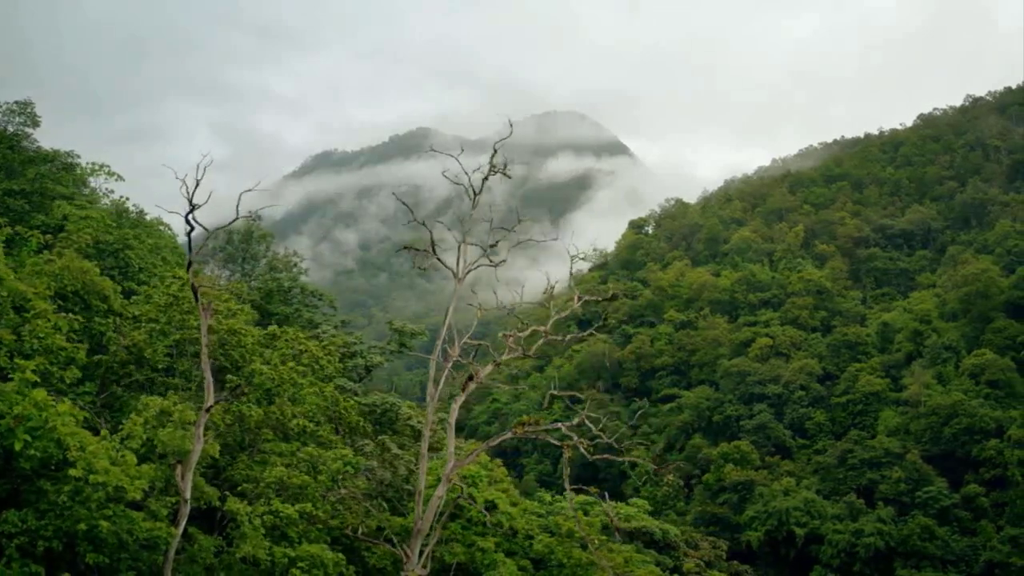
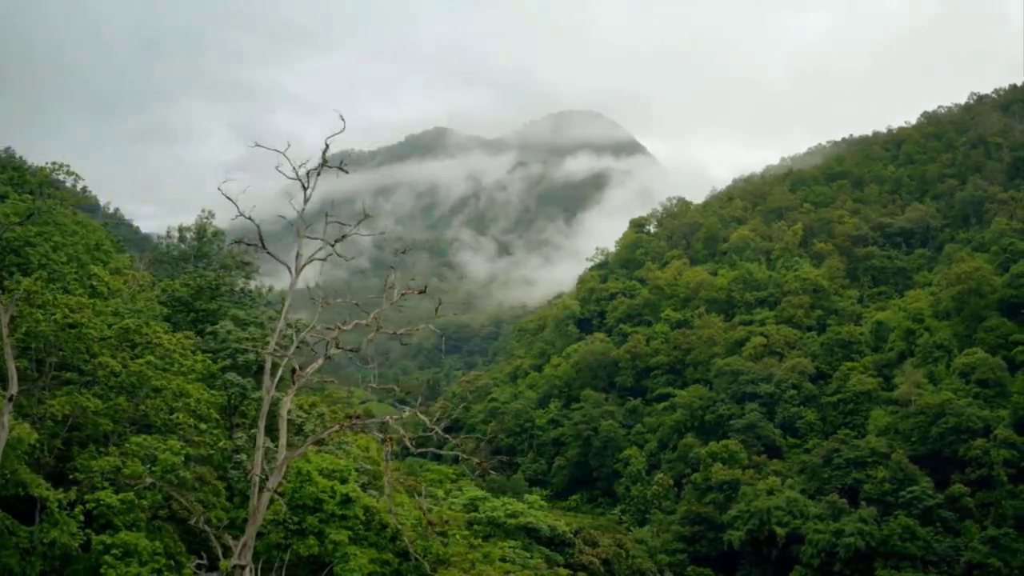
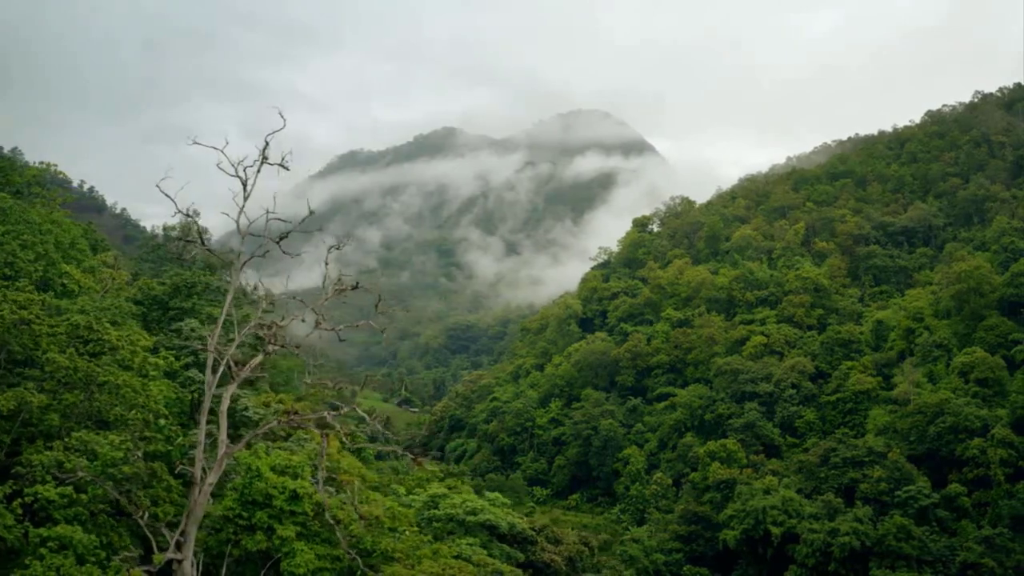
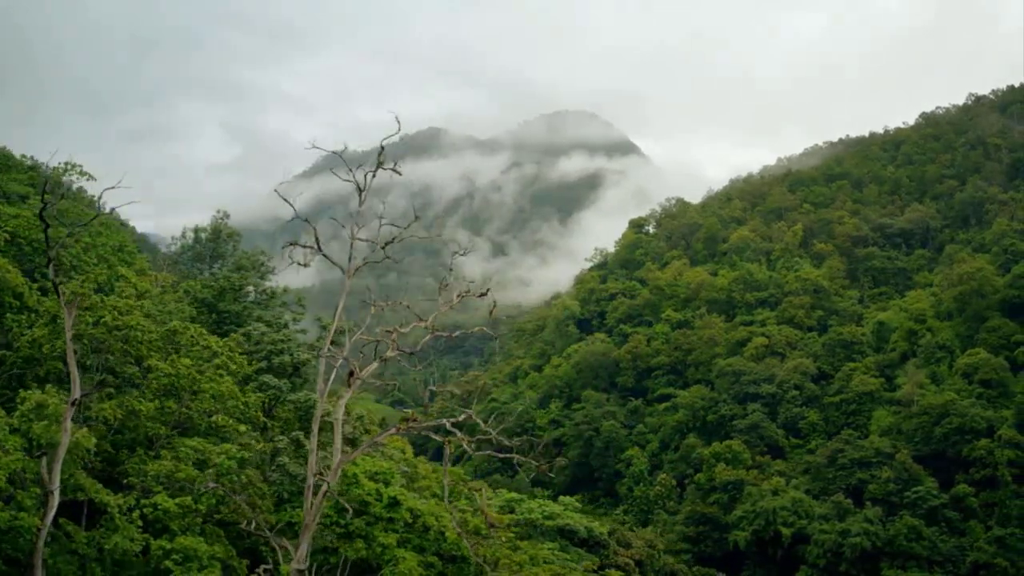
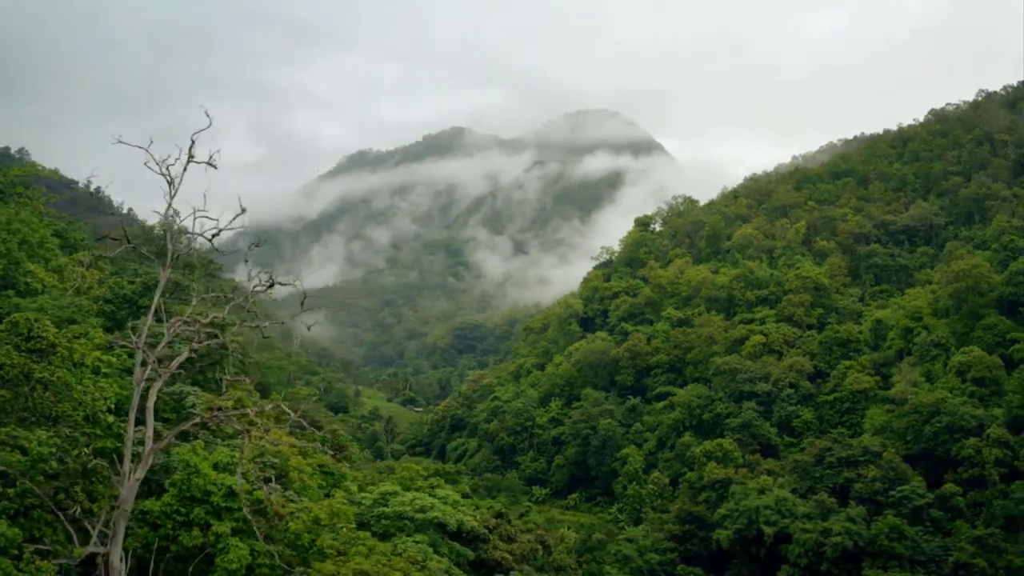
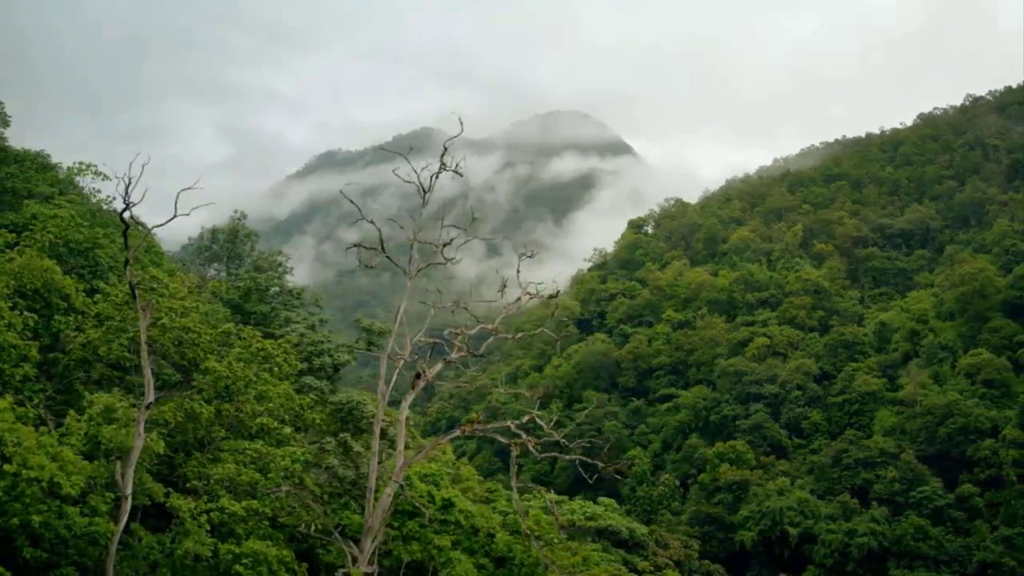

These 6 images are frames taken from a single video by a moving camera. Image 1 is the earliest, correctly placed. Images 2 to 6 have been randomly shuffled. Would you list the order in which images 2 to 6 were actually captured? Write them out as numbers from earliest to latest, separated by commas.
6, 4, 2, 3, 5
